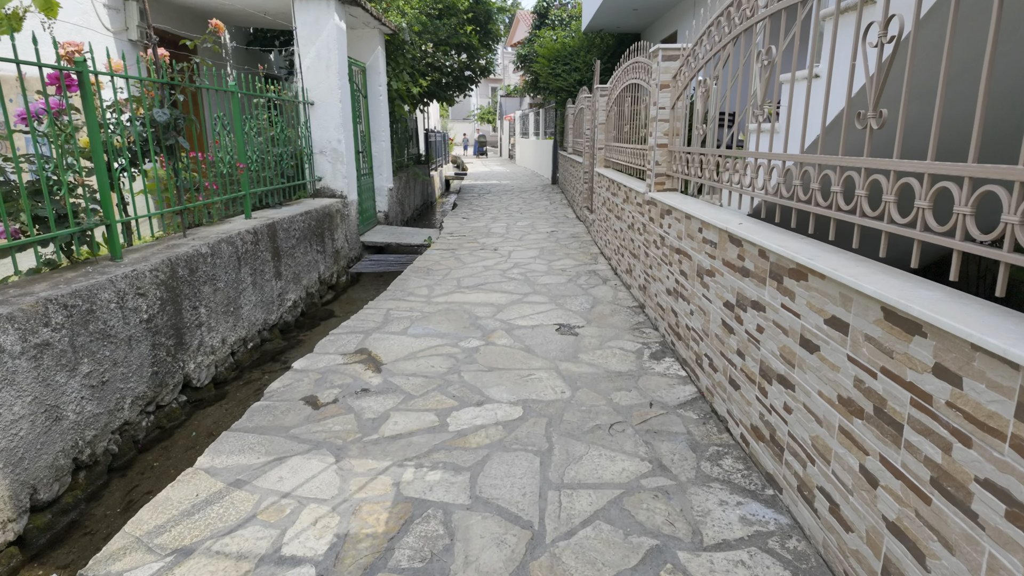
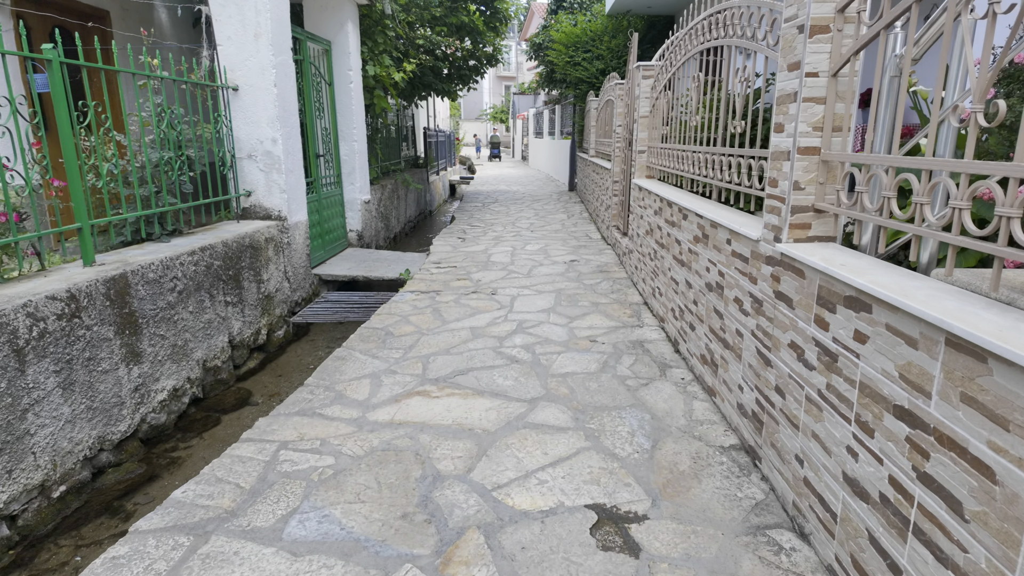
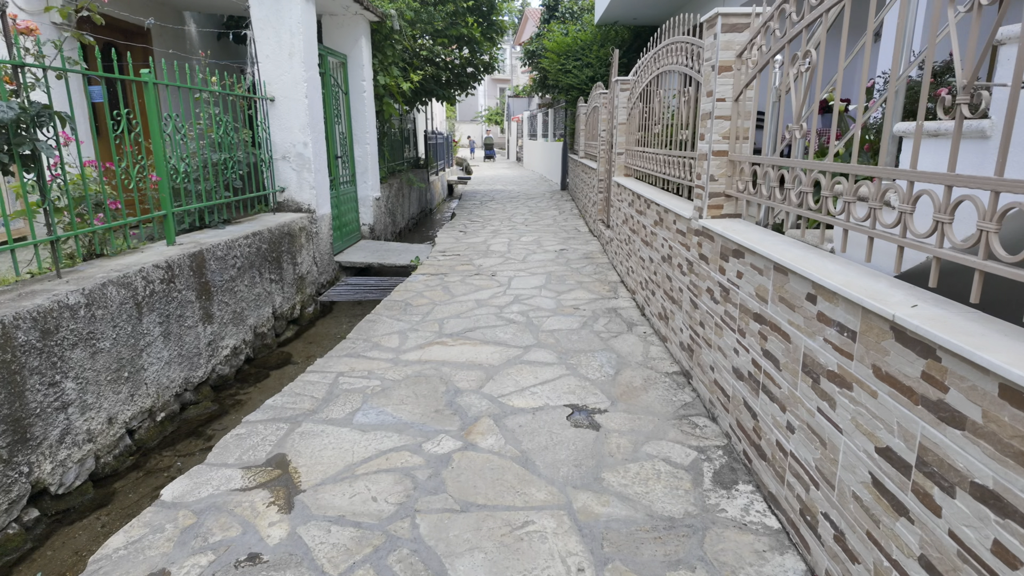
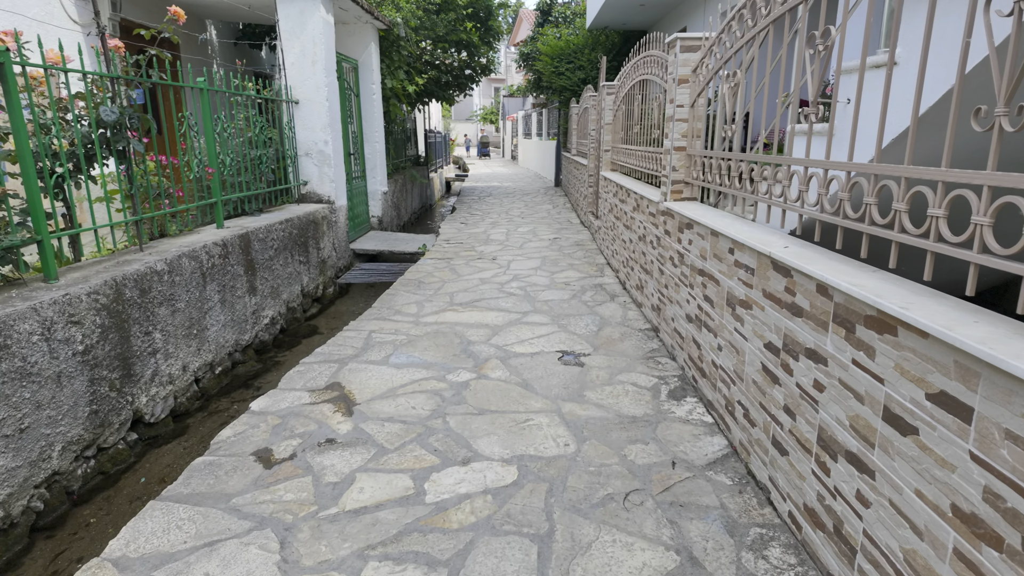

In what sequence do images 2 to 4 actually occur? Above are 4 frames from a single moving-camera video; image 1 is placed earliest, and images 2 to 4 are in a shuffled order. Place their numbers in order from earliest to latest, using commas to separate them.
4, 3, 2
